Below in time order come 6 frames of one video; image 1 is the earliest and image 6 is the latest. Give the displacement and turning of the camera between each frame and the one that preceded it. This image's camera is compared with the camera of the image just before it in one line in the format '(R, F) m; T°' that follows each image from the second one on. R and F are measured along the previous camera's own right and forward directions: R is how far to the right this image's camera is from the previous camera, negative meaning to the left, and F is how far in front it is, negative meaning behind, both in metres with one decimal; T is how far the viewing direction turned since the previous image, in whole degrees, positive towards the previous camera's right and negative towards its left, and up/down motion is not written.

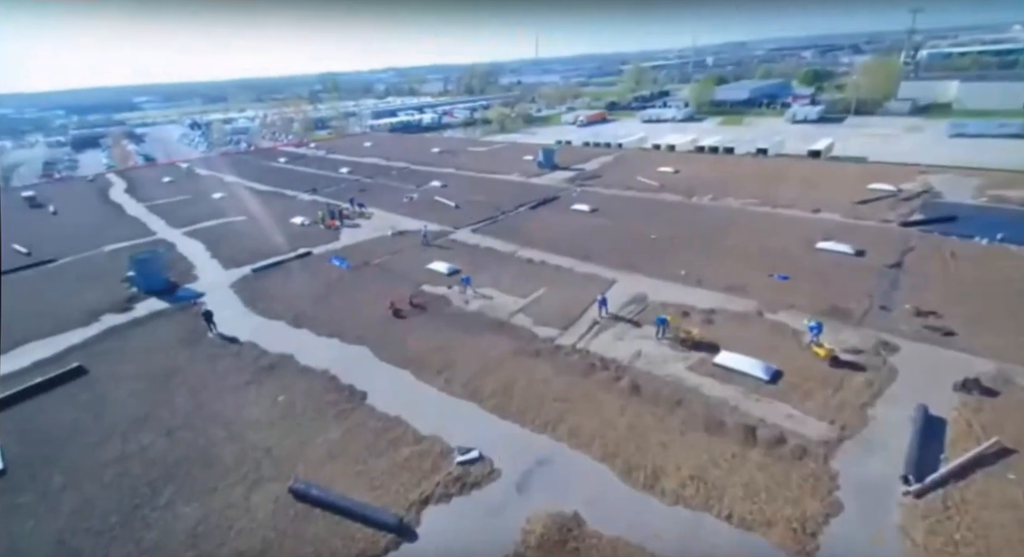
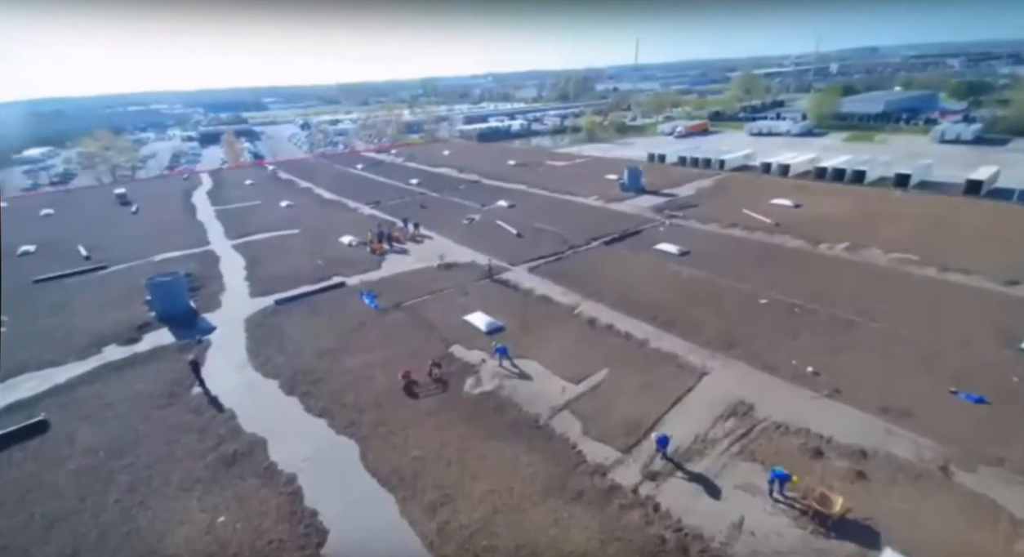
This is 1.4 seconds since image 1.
(+0.5, +2.9) m; -9°
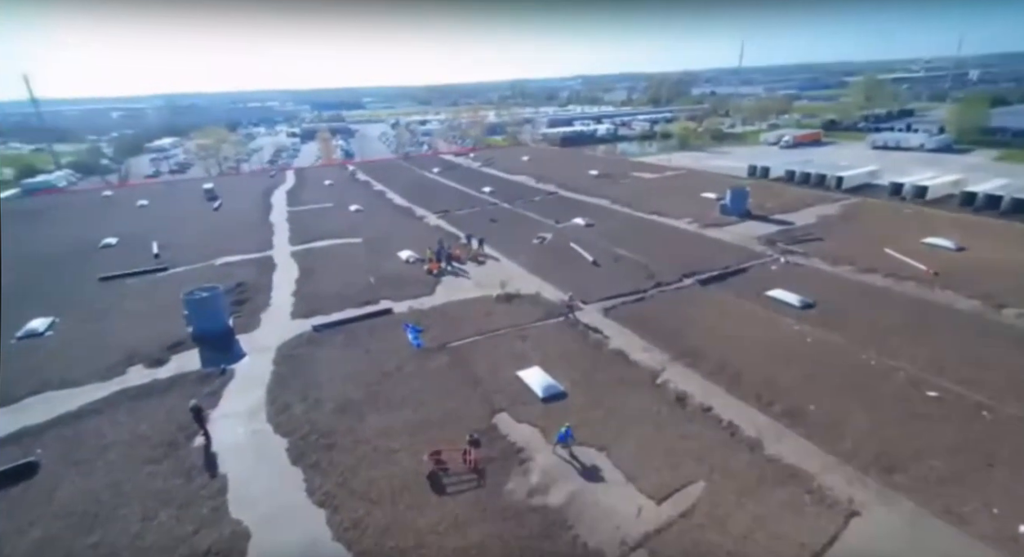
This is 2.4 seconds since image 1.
(+0.1, +2.1) m; -8°
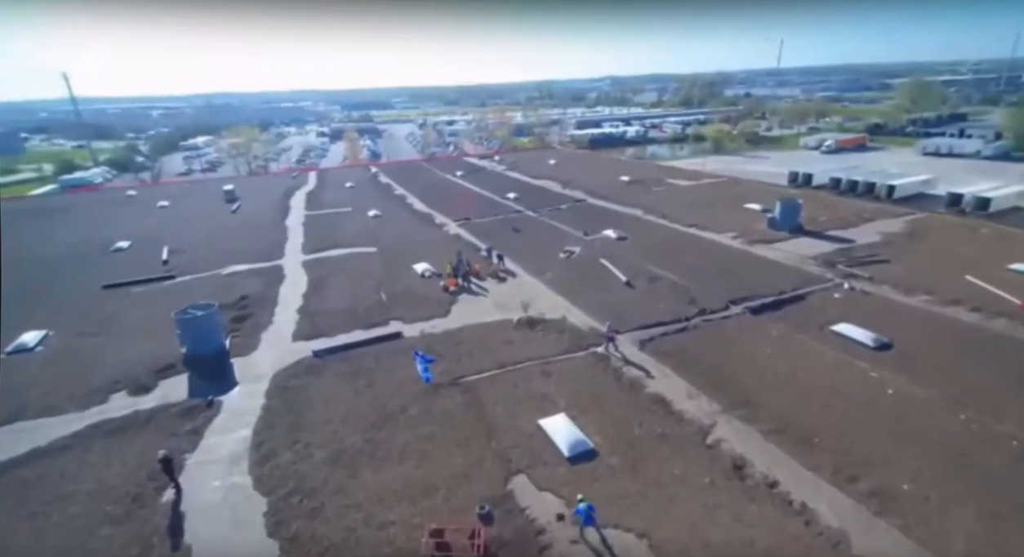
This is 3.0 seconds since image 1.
(0.0, +1.3) m; -3°
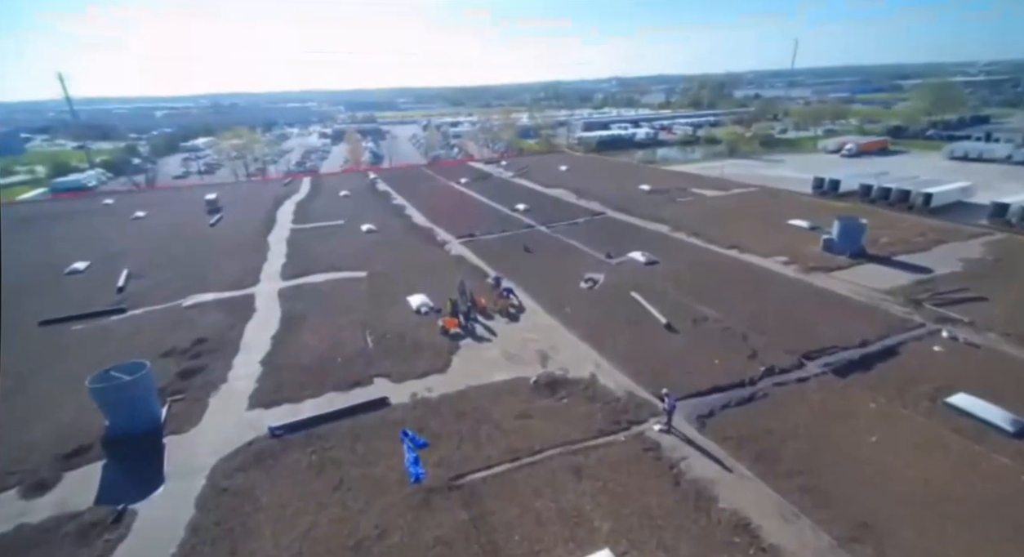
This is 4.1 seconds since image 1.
(-0.2, +2.4) m; 0°
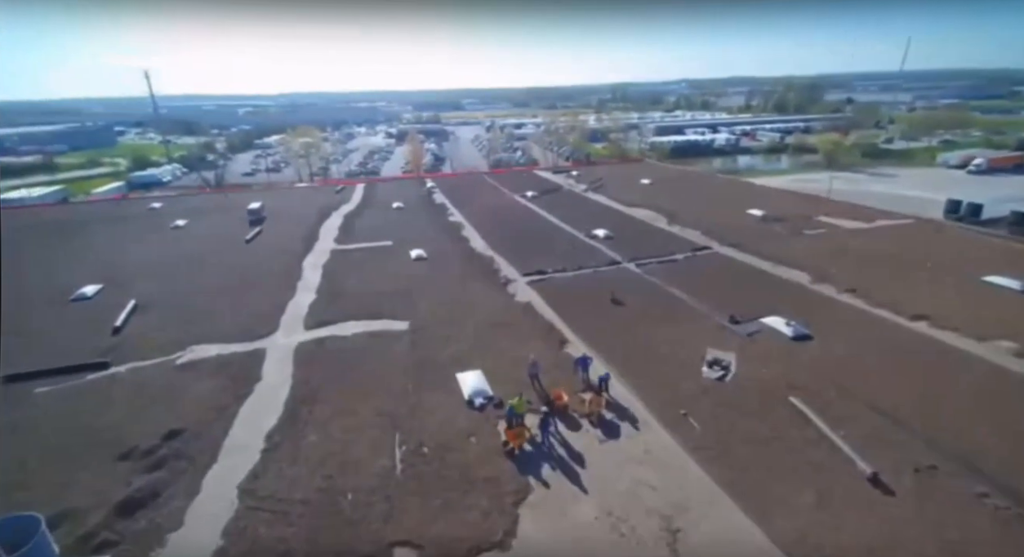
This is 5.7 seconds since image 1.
(-0.7, +3.6) m; -6°
